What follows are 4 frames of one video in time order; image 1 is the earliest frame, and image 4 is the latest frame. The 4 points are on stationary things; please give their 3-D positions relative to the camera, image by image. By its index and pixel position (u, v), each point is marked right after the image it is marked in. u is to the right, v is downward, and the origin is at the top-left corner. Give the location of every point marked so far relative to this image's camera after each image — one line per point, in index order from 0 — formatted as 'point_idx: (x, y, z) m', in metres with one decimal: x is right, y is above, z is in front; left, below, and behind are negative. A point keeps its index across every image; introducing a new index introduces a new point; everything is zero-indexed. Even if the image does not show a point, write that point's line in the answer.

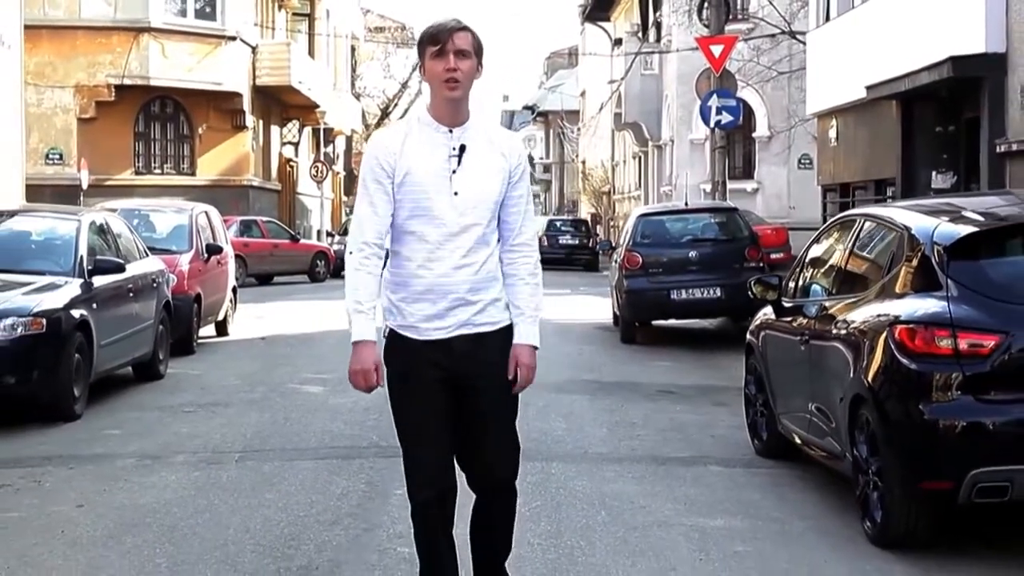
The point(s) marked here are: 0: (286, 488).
0: (-1.2, -1.0, +7.7) m
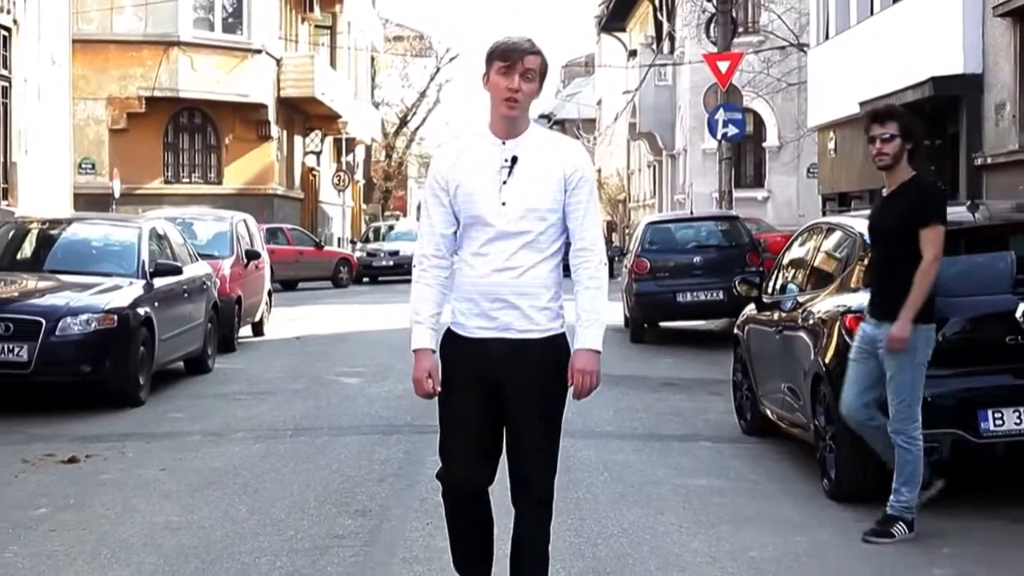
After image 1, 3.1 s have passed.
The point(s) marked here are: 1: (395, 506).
0: (-1.1, -1.0, +9.0) m
1: (-0.6, -1.1, +7.3) m
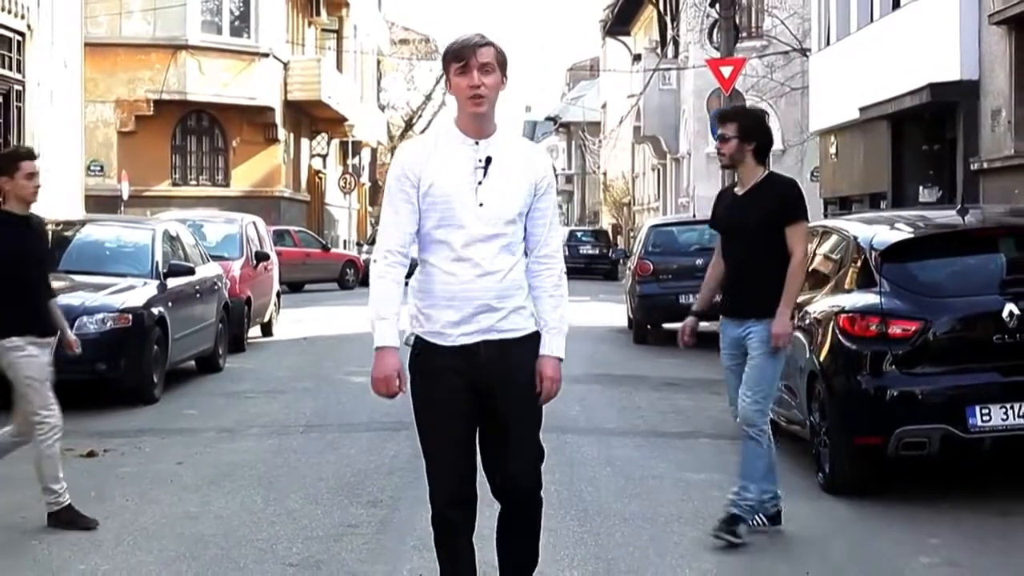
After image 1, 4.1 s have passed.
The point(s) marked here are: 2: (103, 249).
0: (-1.0, -1.0, +9.3) m
1: (-0.6, -1.1, +7.6) m
2: (-3.7, +0.4, +13.6) m
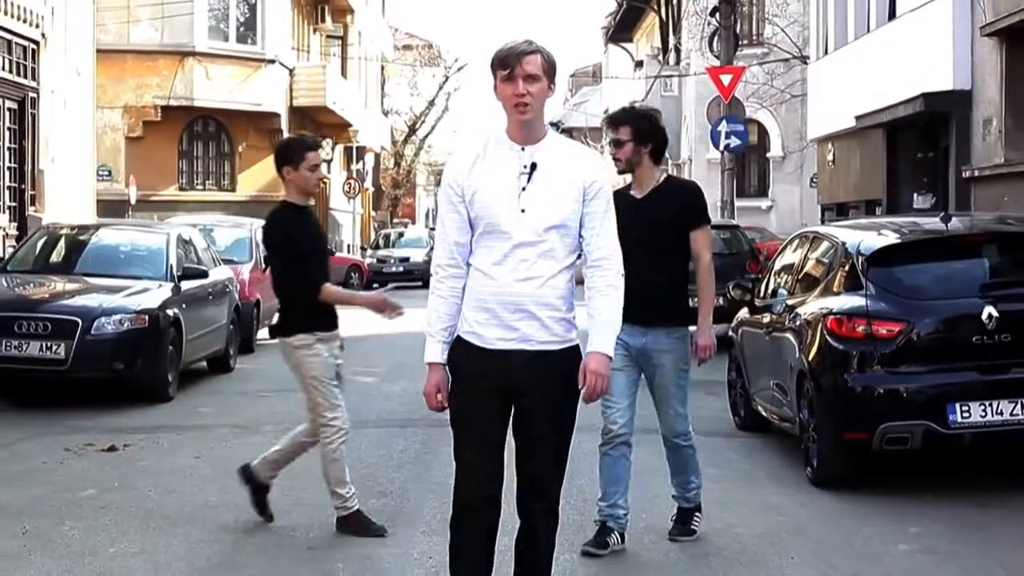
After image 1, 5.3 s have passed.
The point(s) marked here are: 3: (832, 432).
0: (-1.0, -1.0, +9.7) m
1: (-0.5, -1.1, +8.0) m
2: (-3.7, +0.3, +14.0) m
3: (+1.8, -0.8, +8.2) m
